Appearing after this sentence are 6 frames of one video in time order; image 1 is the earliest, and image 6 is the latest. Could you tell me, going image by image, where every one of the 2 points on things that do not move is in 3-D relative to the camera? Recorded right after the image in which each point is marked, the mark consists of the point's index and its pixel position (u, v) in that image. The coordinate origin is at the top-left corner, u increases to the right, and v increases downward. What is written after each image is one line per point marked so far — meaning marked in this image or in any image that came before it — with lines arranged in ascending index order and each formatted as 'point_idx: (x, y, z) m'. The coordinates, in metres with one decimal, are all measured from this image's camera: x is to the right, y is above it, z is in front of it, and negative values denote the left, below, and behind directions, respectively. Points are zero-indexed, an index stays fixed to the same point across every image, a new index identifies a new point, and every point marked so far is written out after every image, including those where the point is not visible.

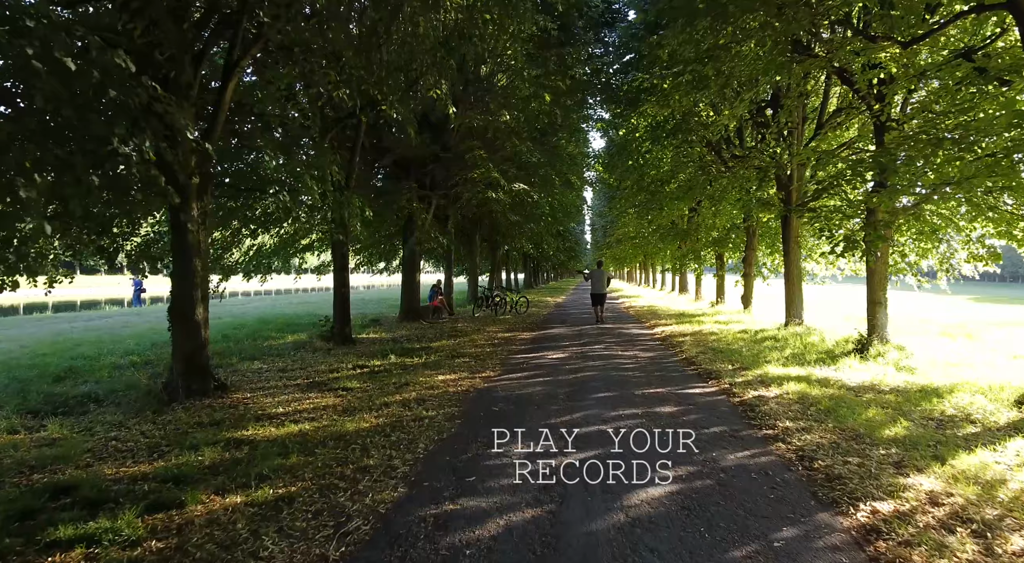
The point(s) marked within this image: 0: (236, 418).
0: (-2.9, -1.5, +6.6) m
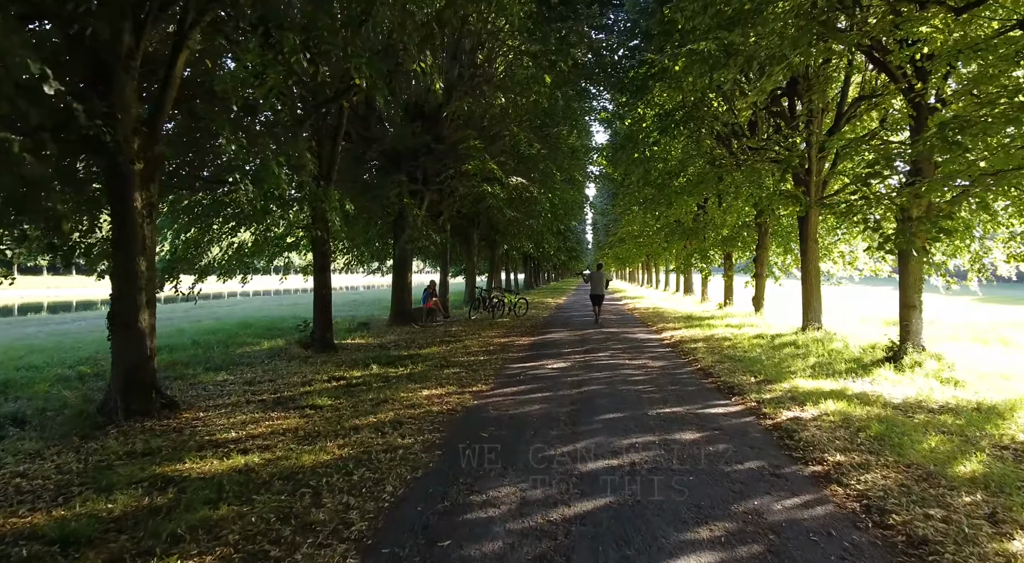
0: (-3.0, -1.5, +5.6) m
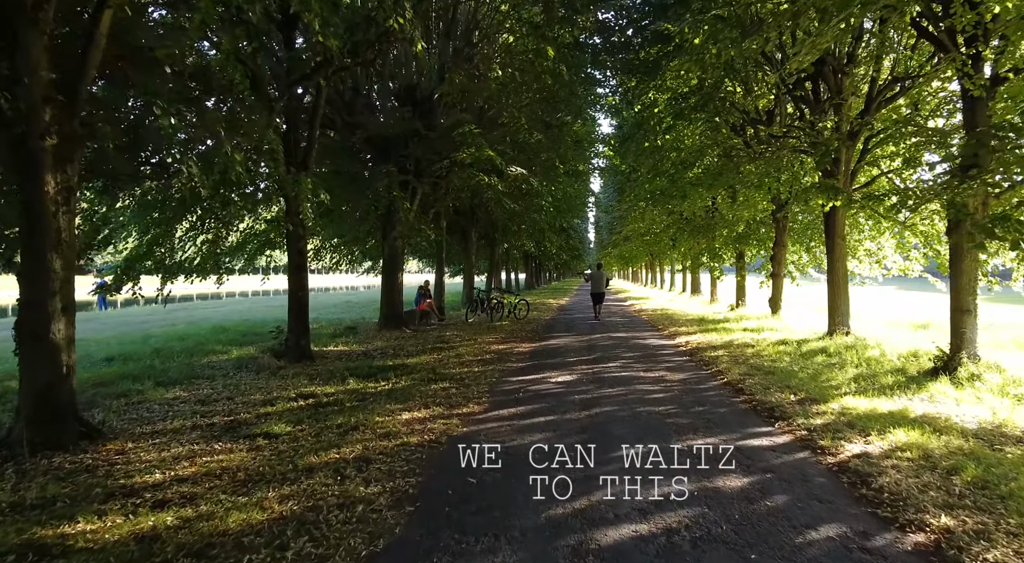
0: (-3.1, -1.5, +4.4) m
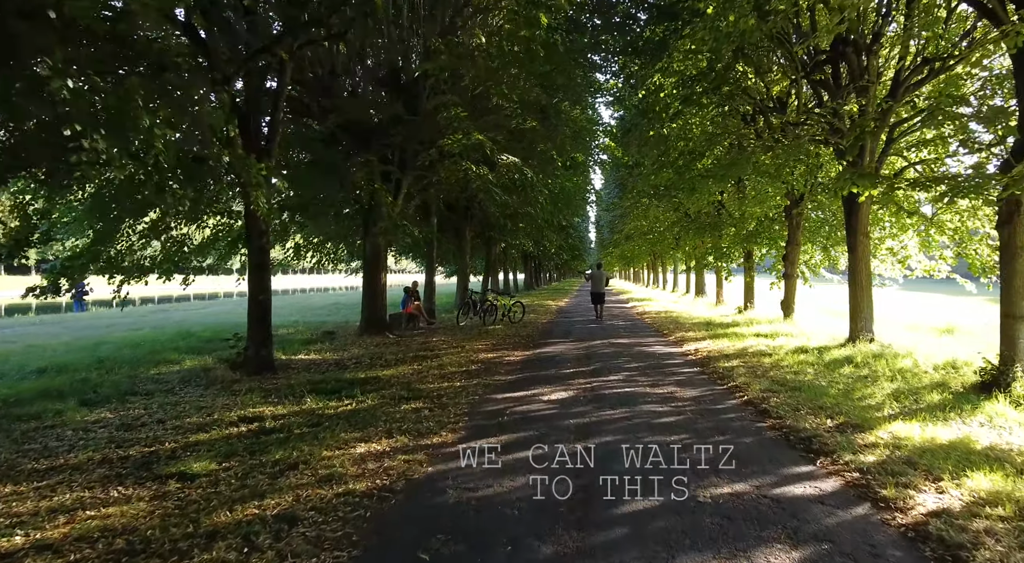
0: (-3.2, -1.5, +3.2) m
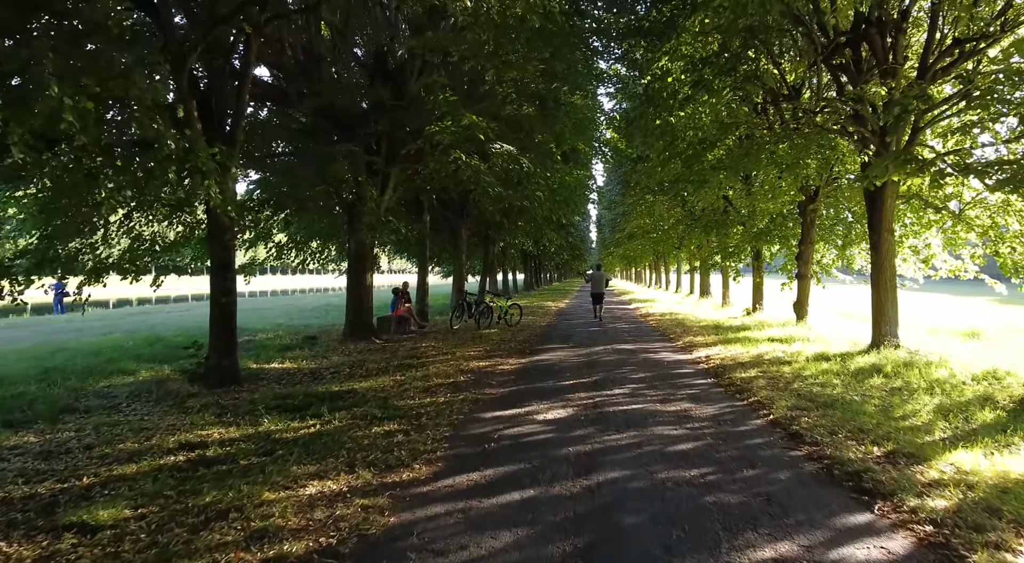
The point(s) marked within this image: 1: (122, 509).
0: (-3.3, -1.5, +2.3) m
1: (-2.5, -1.4, +4.0) m
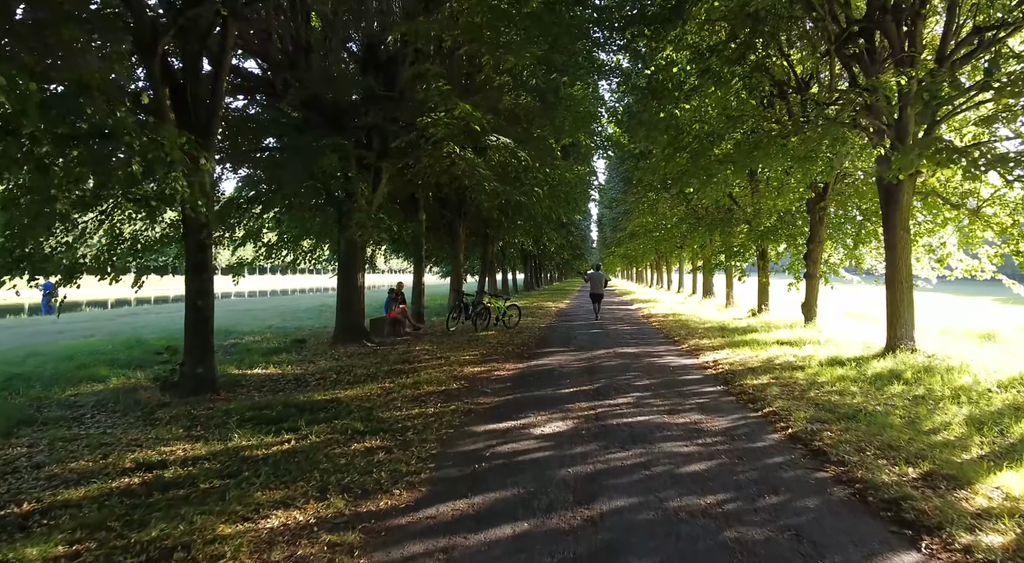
0: (-3.4, -1.5, +1.8) m
1: (-2.5, -1.4, +3.5) m
